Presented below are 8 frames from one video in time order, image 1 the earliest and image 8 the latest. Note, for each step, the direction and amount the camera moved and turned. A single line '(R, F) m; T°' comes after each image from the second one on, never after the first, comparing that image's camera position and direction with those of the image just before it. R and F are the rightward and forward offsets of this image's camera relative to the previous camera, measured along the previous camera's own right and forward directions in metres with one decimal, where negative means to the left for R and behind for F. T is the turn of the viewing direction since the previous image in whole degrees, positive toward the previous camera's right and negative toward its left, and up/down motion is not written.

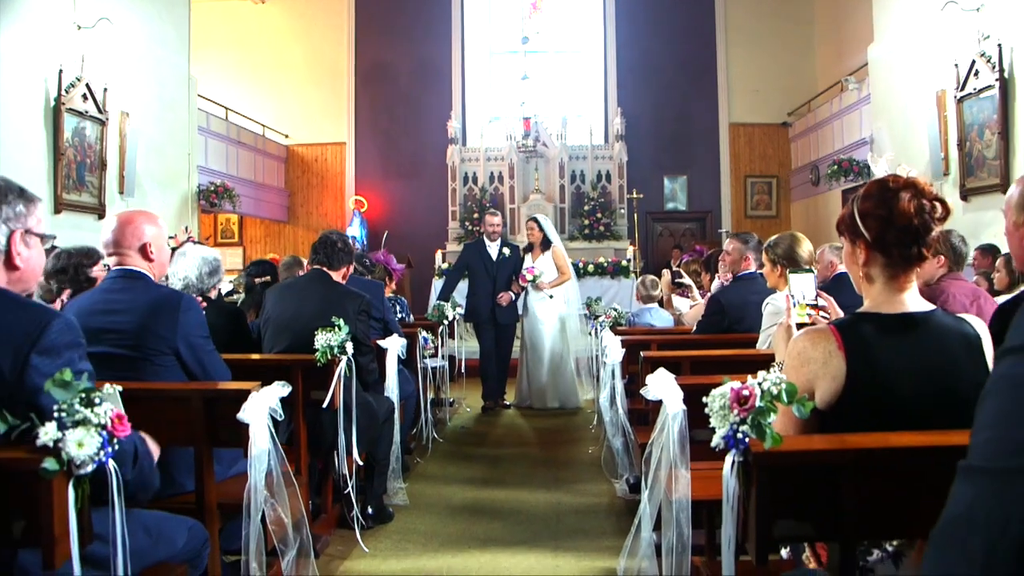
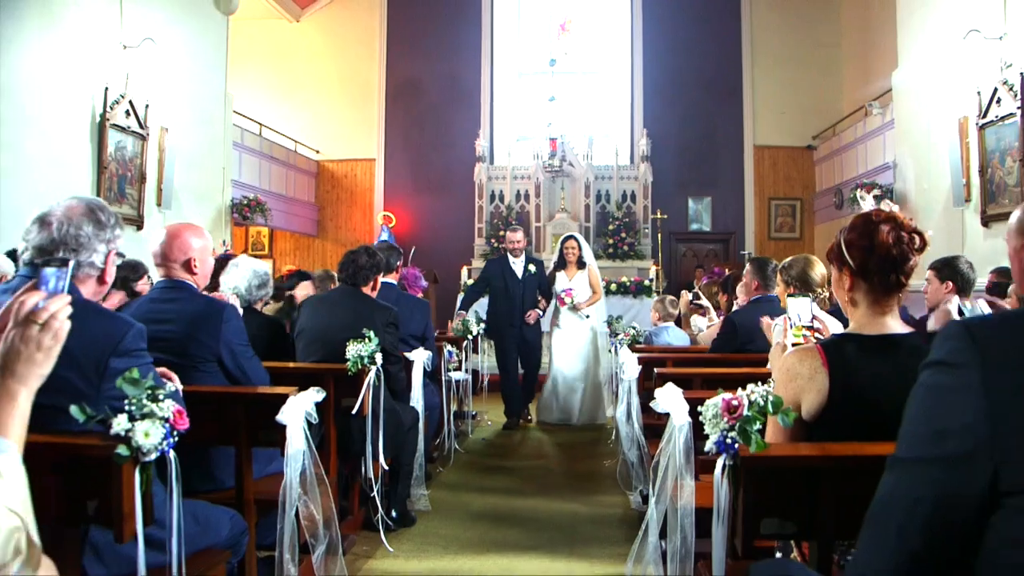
(0.0, -0.2) m; -2°
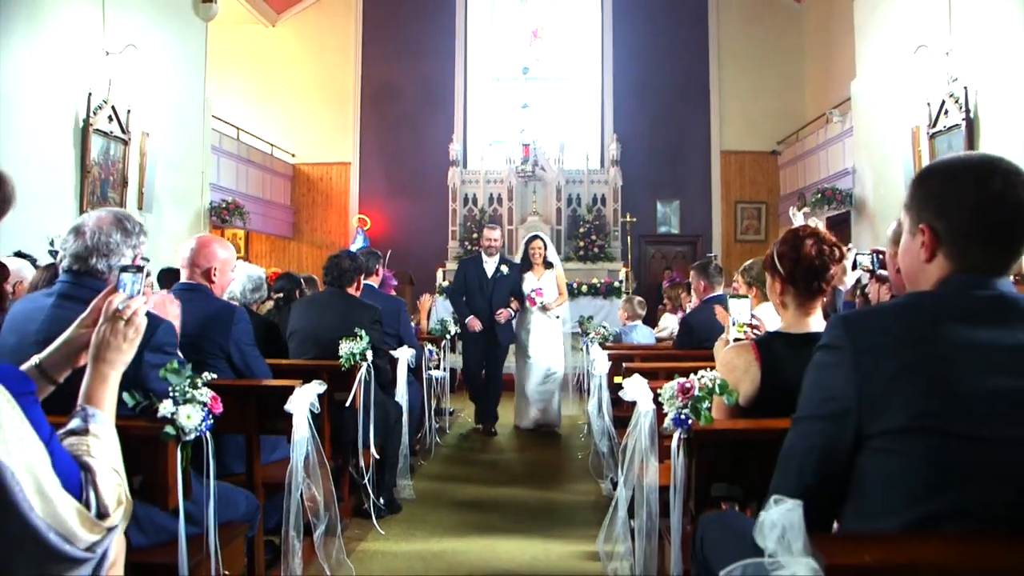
(0.0, -0.3) m; +2°
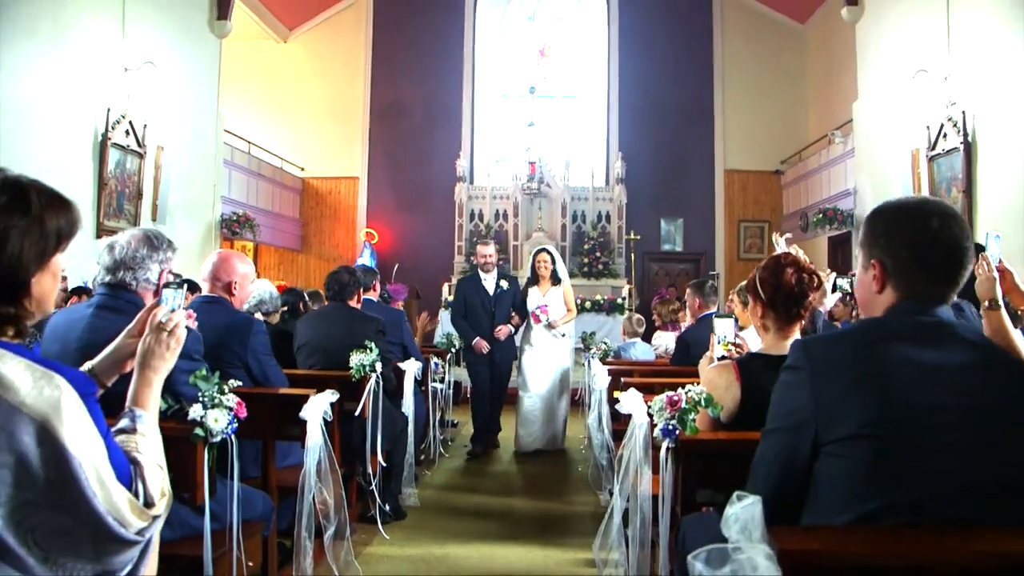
(0.0, -0.2) m; 0°
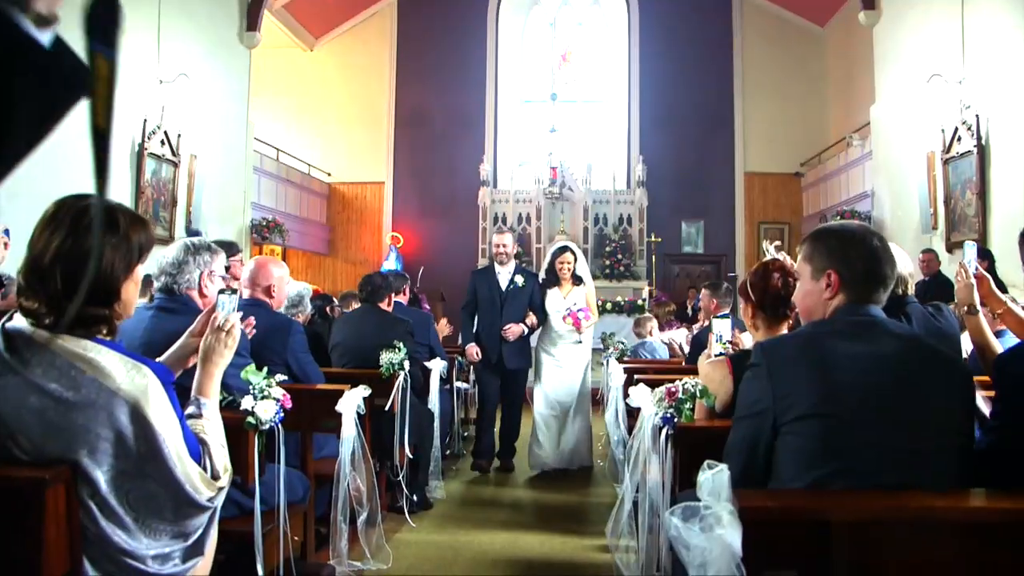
(0.0, -0.2) m; -2°
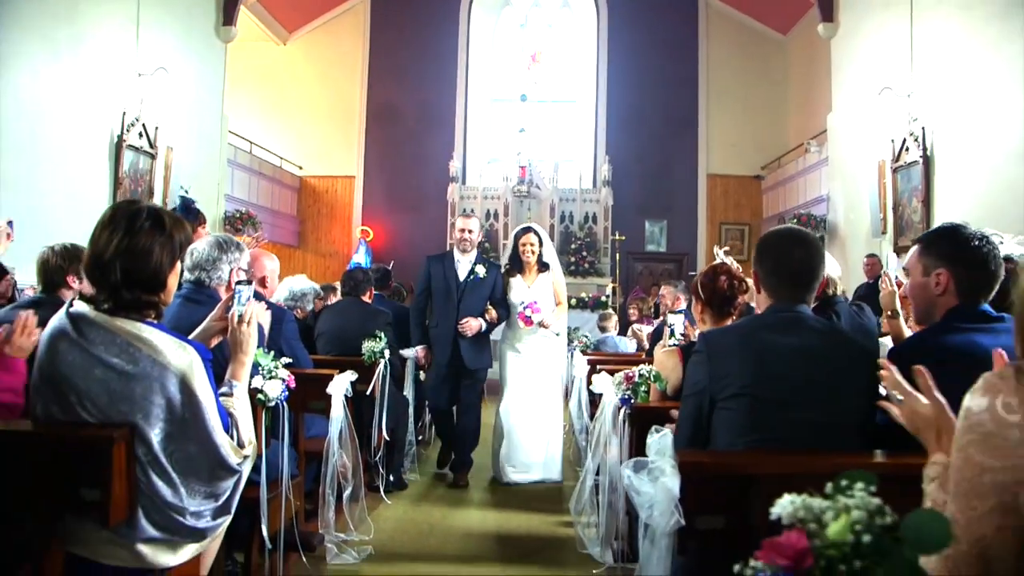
(-0.1, -0.3) m; +3°
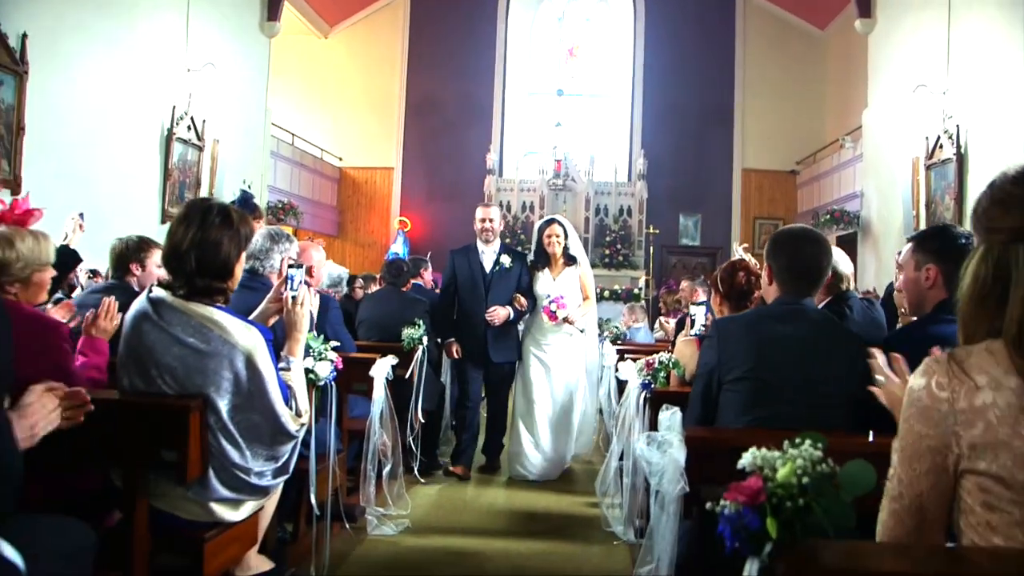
(0.0, -0.2) m; -3°
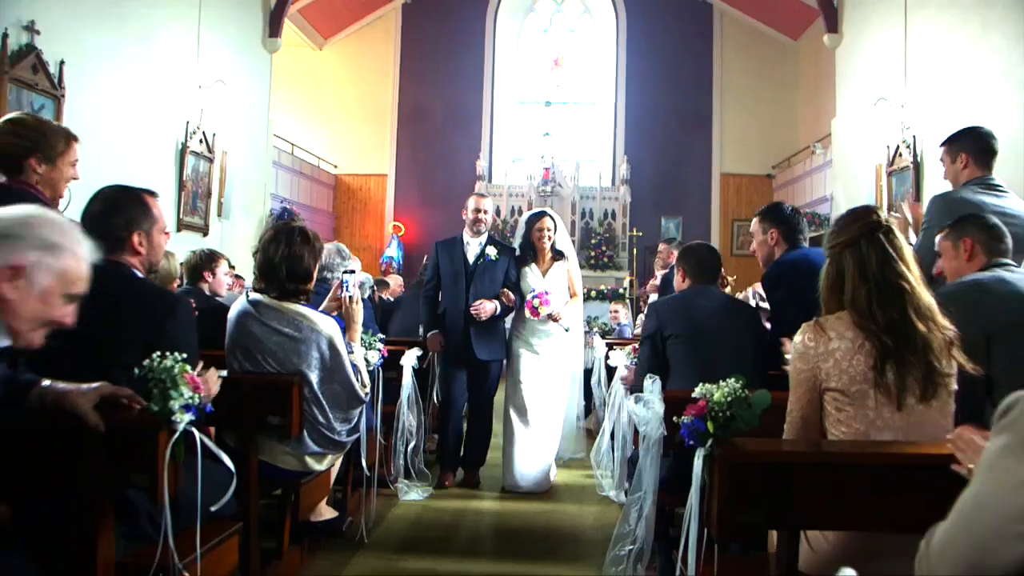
(-0.1, -0.7) m; +1°
